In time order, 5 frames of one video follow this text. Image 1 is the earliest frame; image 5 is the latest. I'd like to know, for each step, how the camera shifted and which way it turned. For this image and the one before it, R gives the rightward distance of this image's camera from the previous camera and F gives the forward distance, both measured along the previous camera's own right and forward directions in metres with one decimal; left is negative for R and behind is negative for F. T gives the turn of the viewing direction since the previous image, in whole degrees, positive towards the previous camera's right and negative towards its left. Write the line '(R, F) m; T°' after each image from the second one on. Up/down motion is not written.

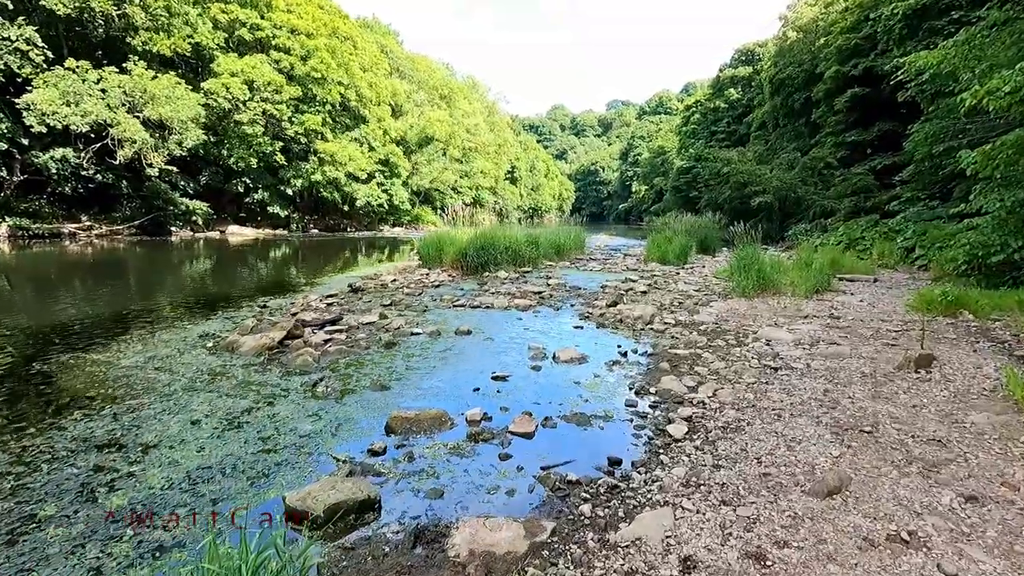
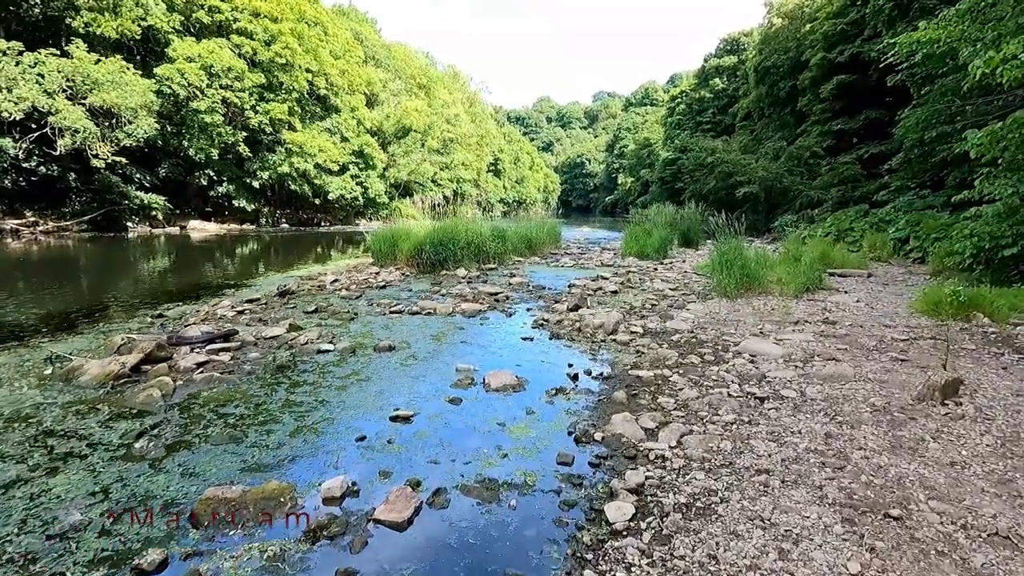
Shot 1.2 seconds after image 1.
(+0.5, +0.9) m; +1°
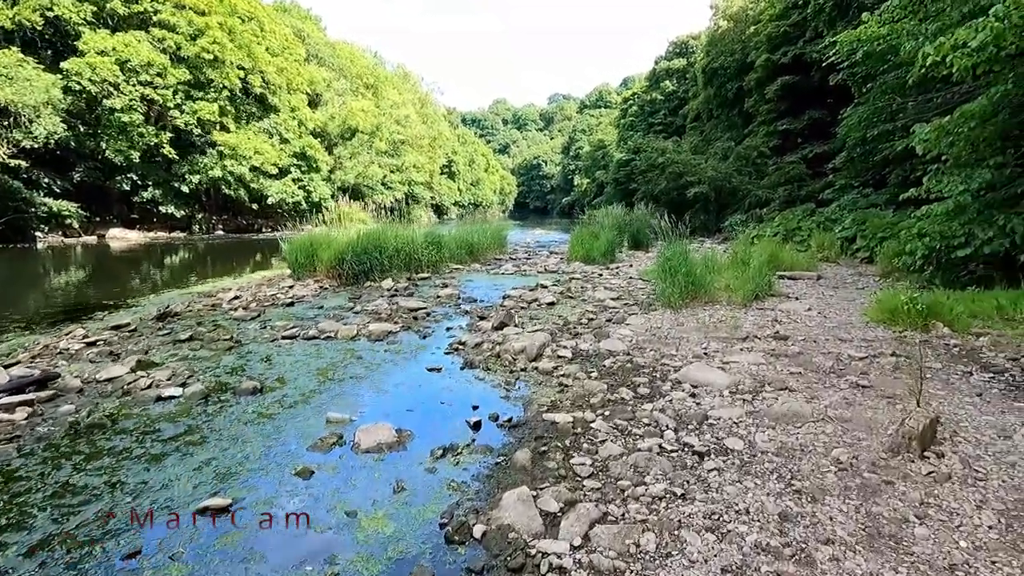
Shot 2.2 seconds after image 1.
(+0.4, +0.7) m; +4°
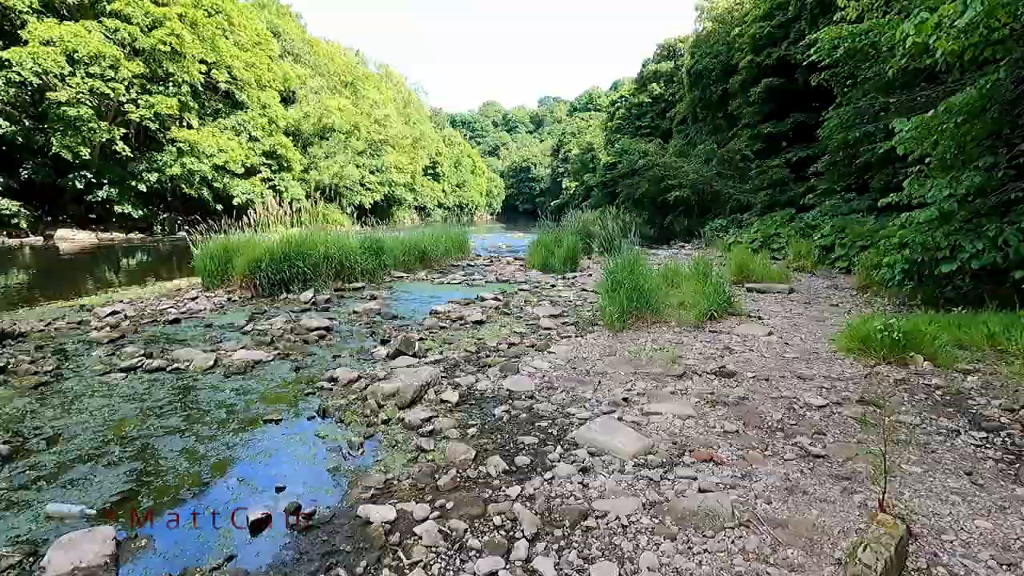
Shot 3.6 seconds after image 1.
(+0.7, +0.9) m; +1°
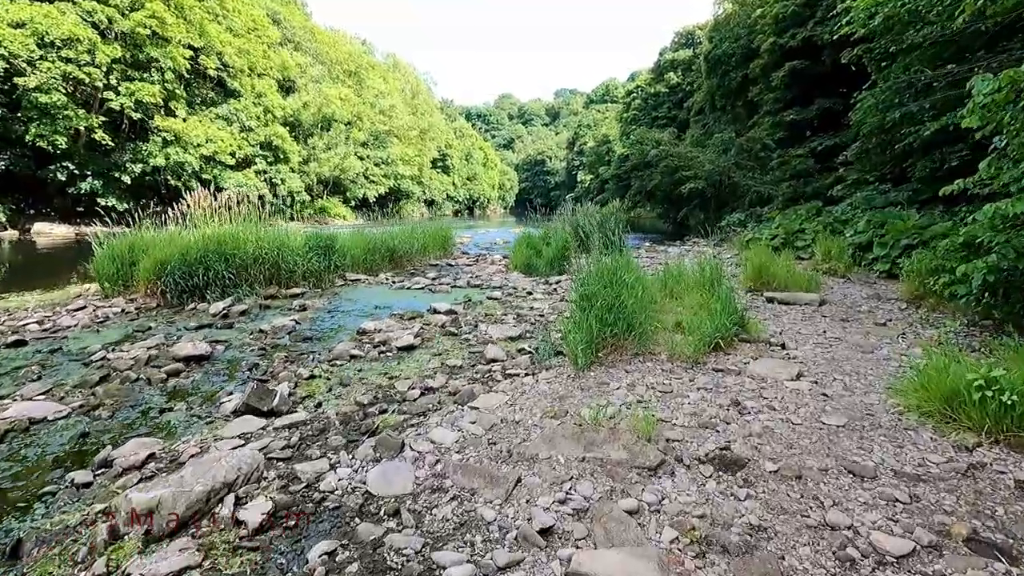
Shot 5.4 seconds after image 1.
(+0.6, +1.4) m; -2°
